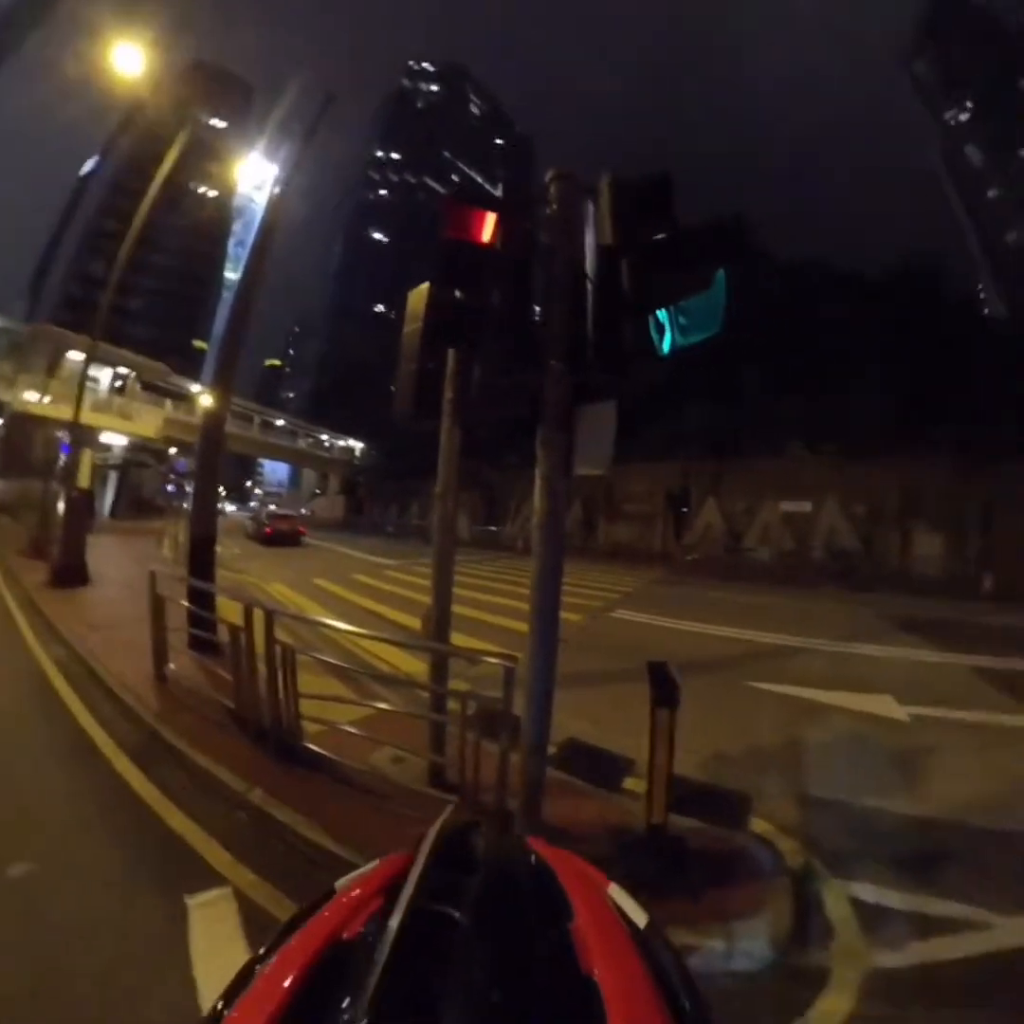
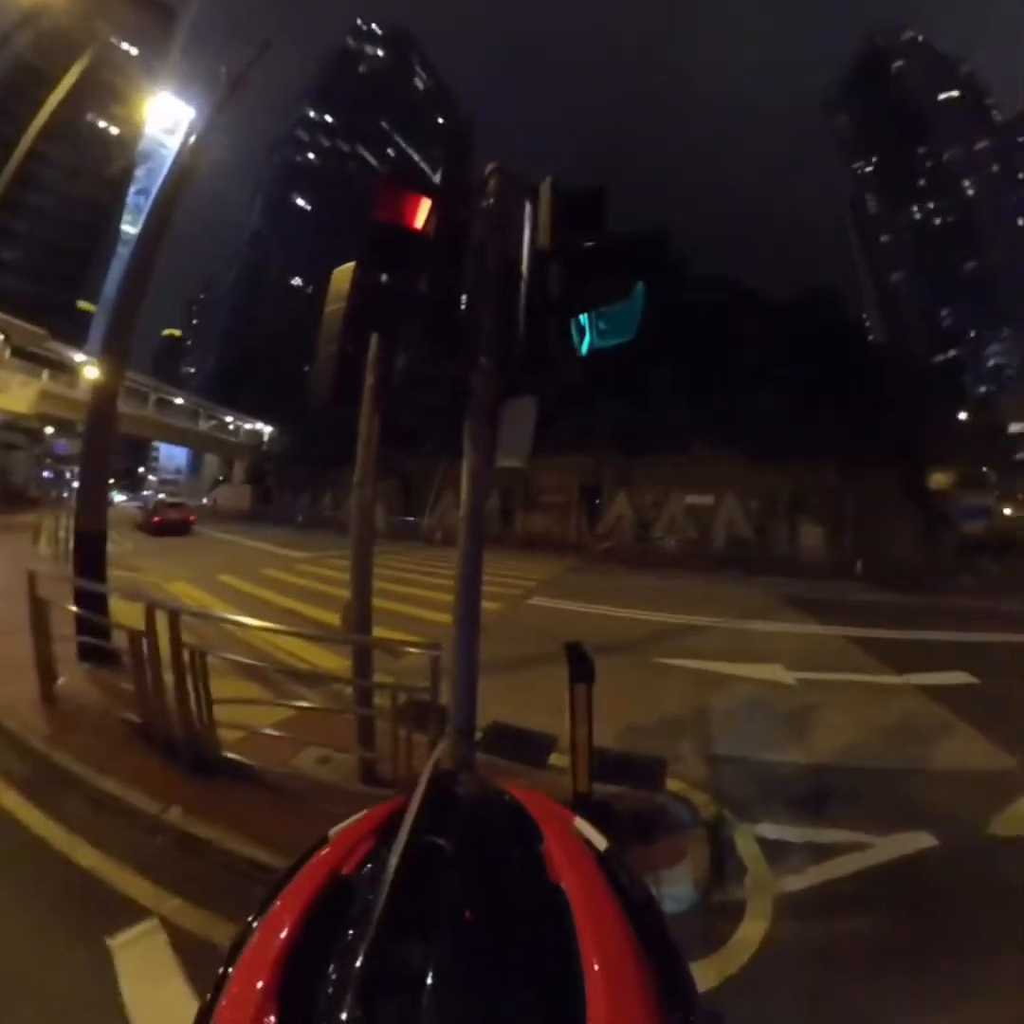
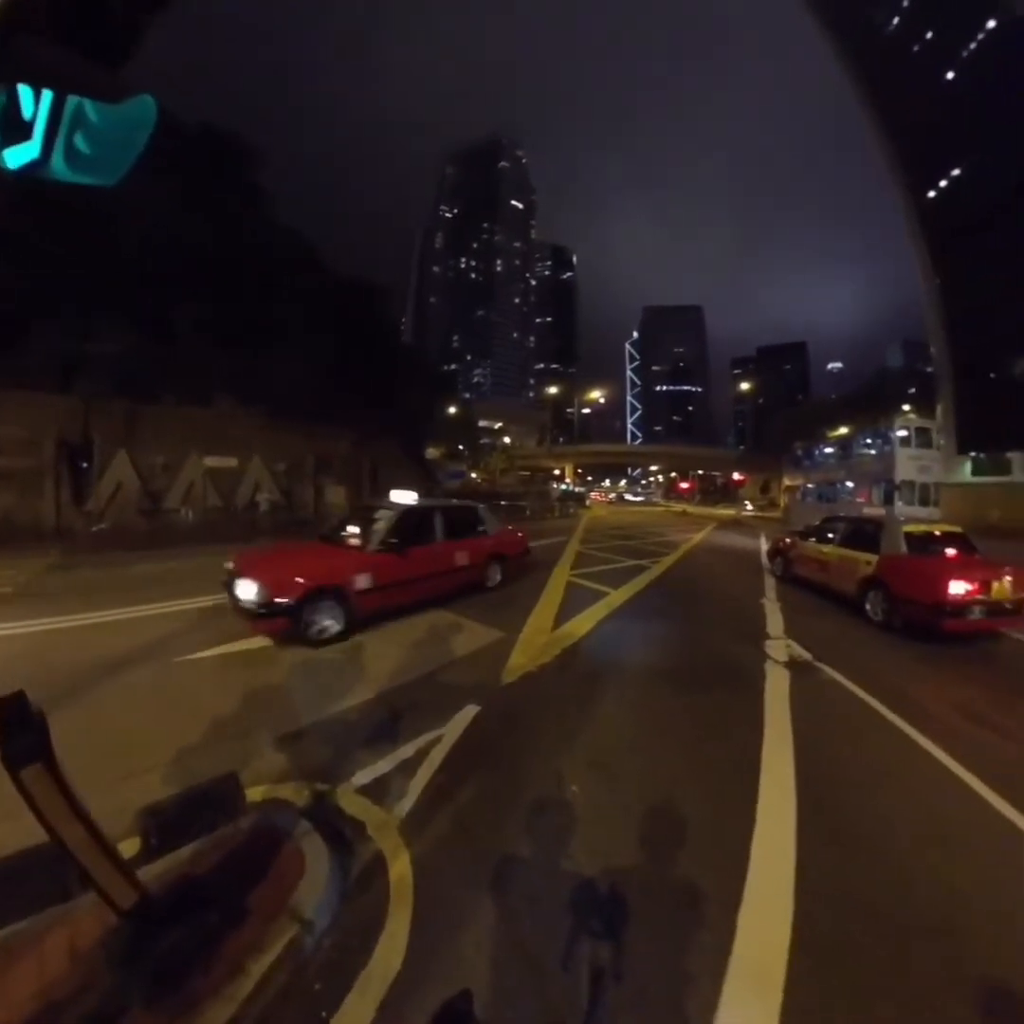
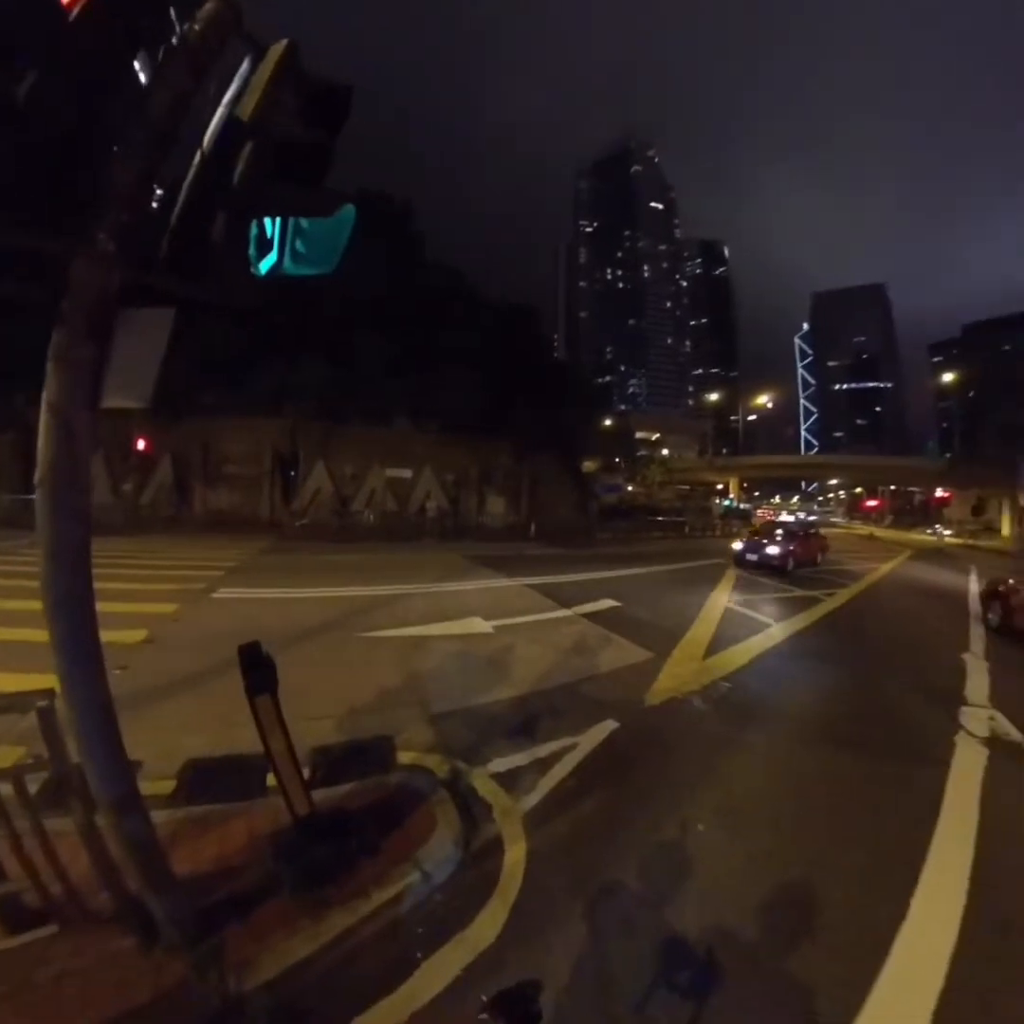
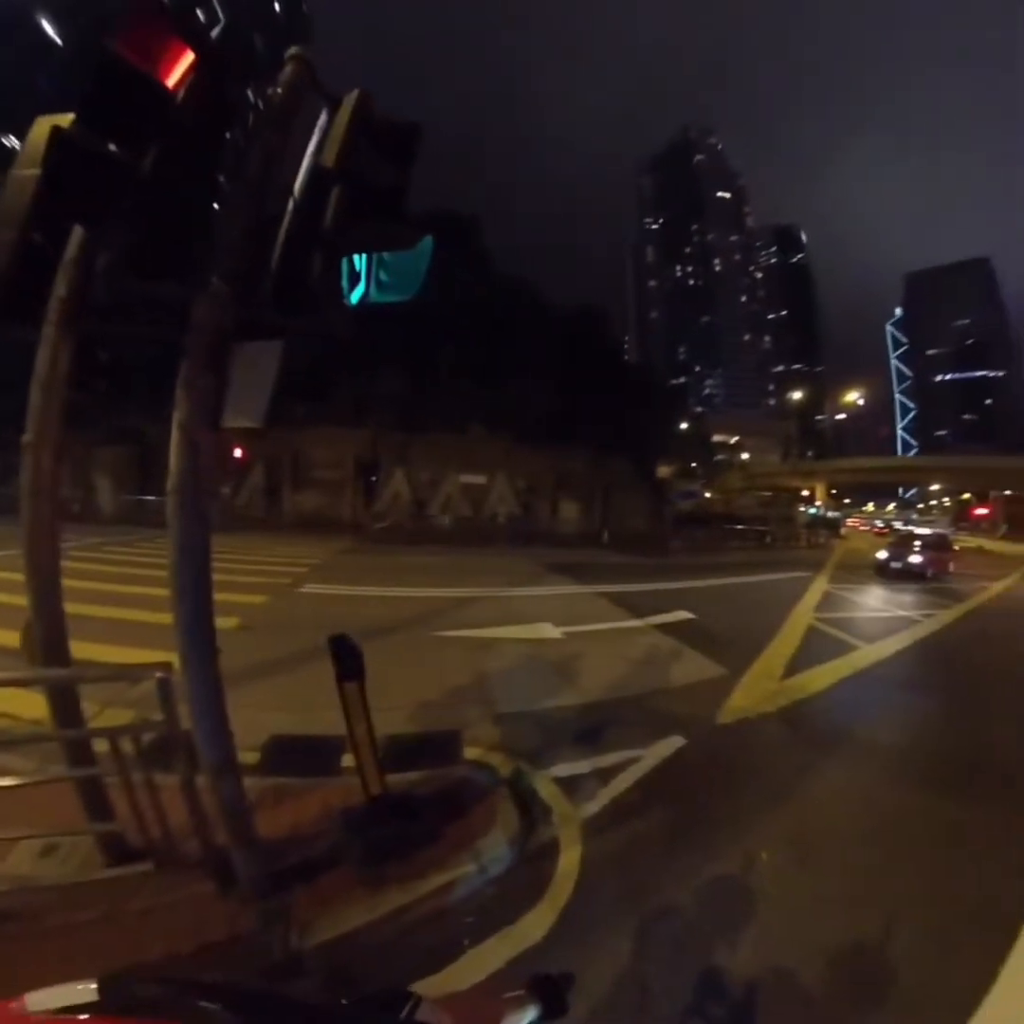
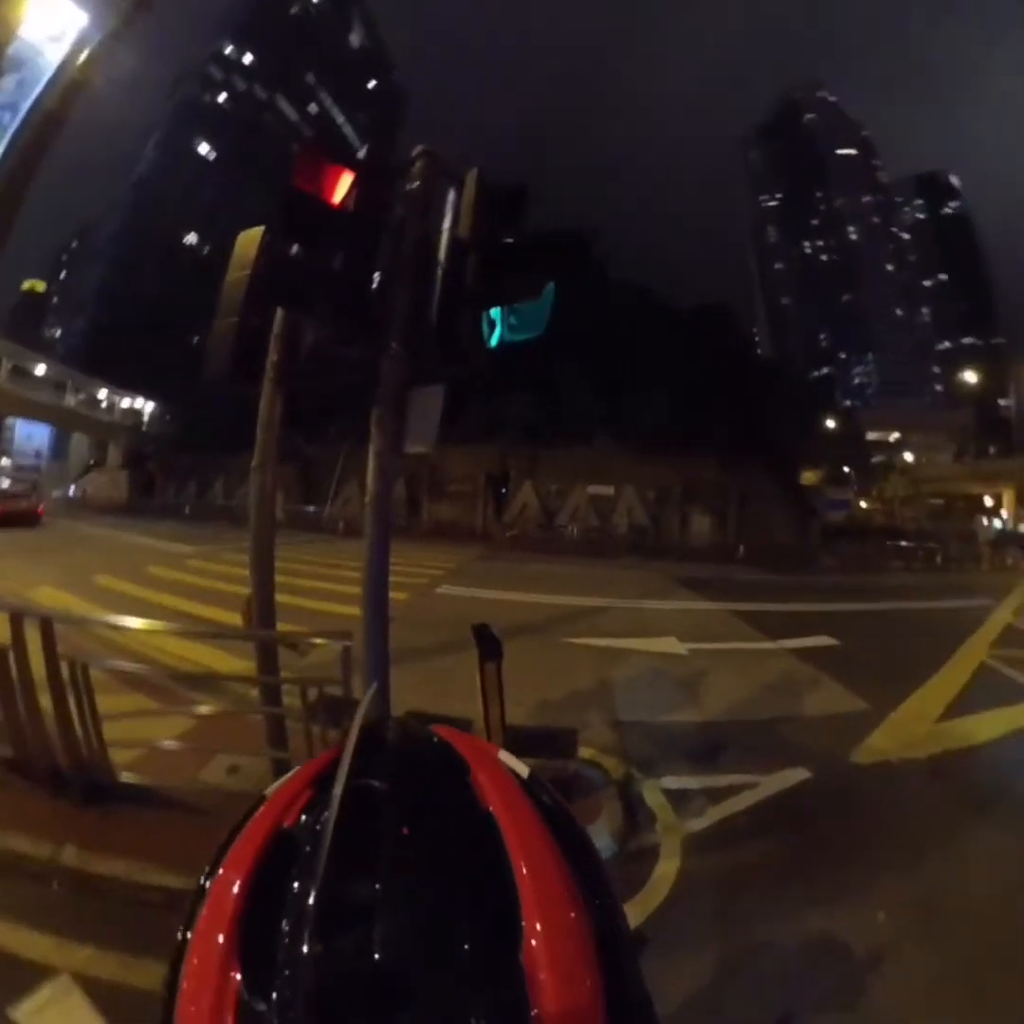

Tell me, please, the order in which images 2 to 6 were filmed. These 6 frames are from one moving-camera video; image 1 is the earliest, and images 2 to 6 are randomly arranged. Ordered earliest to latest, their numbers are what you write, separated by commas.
2, 6, 5, 4, 3
